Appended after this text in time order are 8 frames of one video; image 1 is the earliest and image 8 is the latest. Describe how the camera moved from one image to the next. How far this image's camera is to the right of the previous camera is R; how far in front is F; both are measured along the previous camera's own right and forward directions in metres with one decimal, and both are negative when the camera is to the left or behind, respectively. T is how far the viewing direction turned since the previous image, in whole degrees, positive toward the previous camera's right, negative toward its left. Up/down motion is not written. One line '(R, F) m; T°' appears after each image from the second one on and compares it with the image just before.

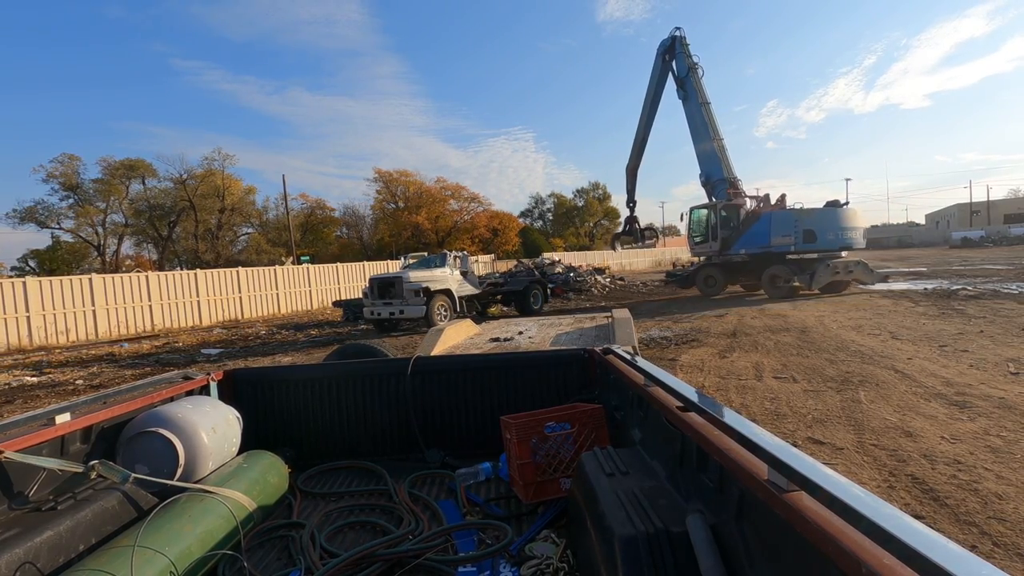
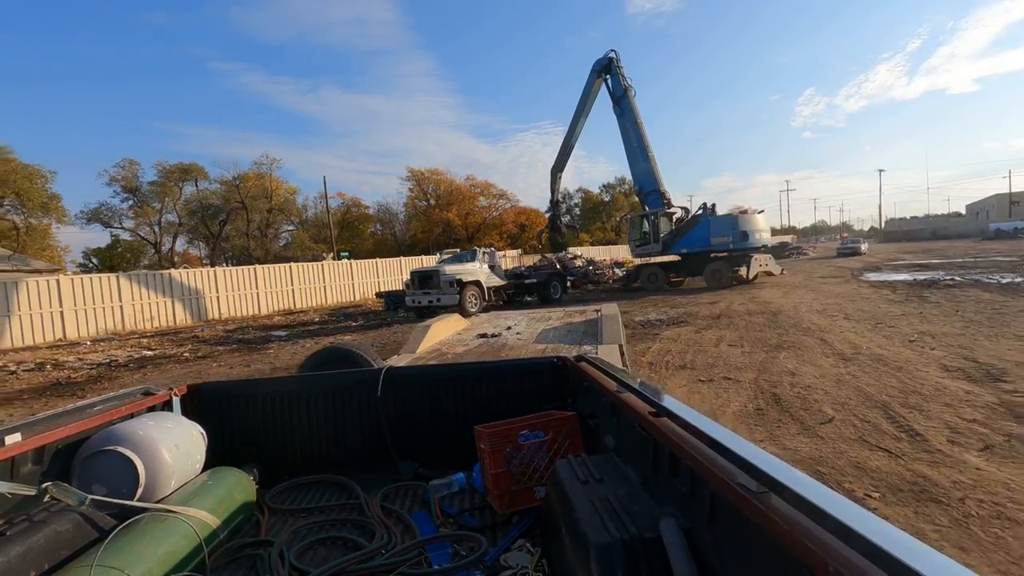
(+0.1, -0.9) m; -3°
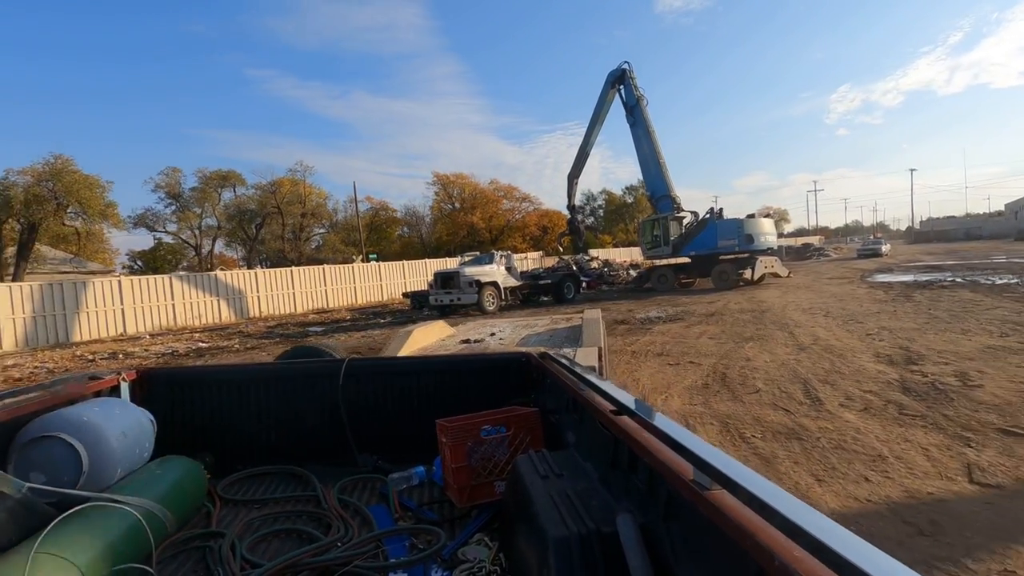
(+0.1, -0.6) m; -3°
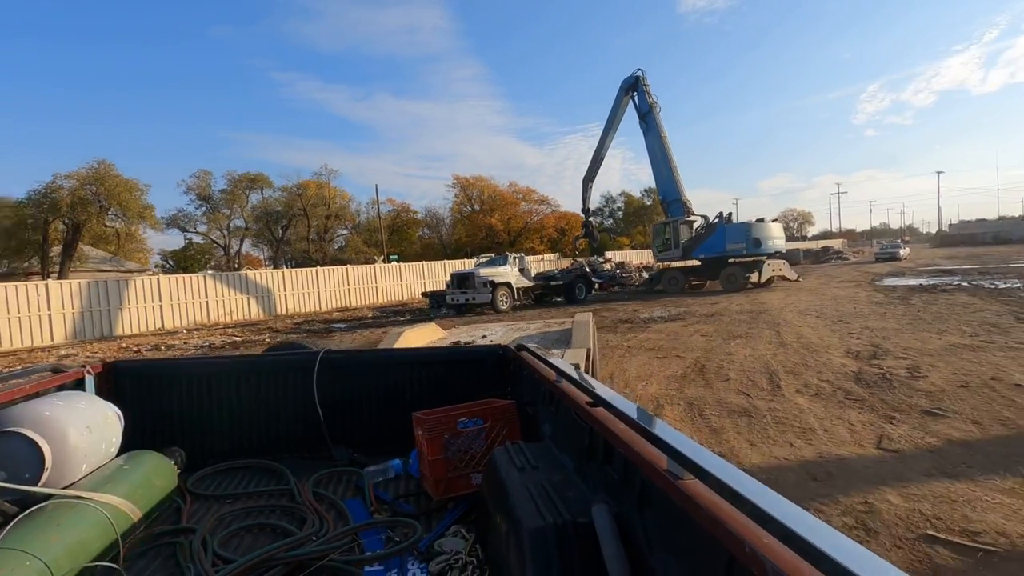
(+0.1, -0.4) m; -2°
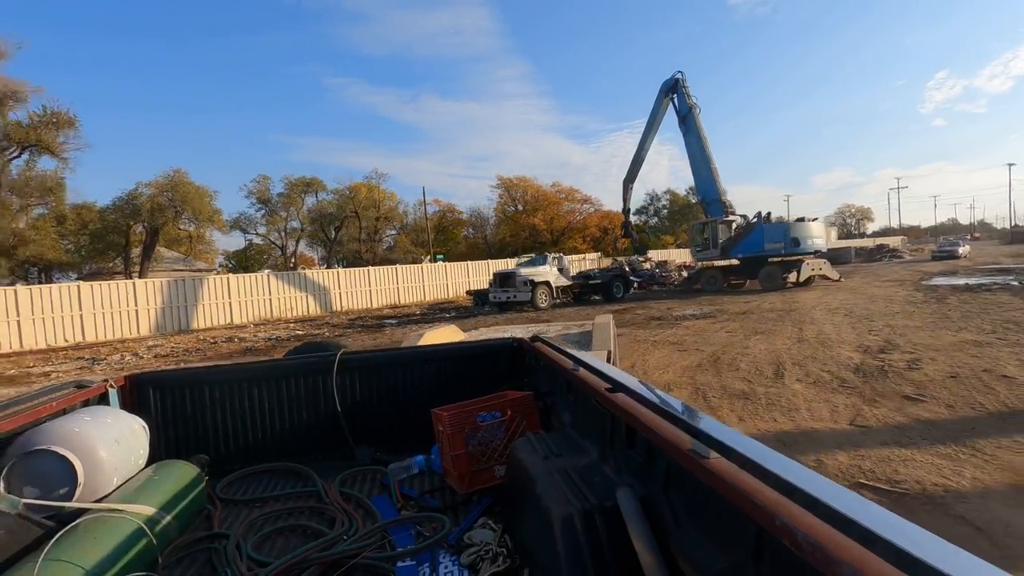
(+0.1, -0.4) m; -4°
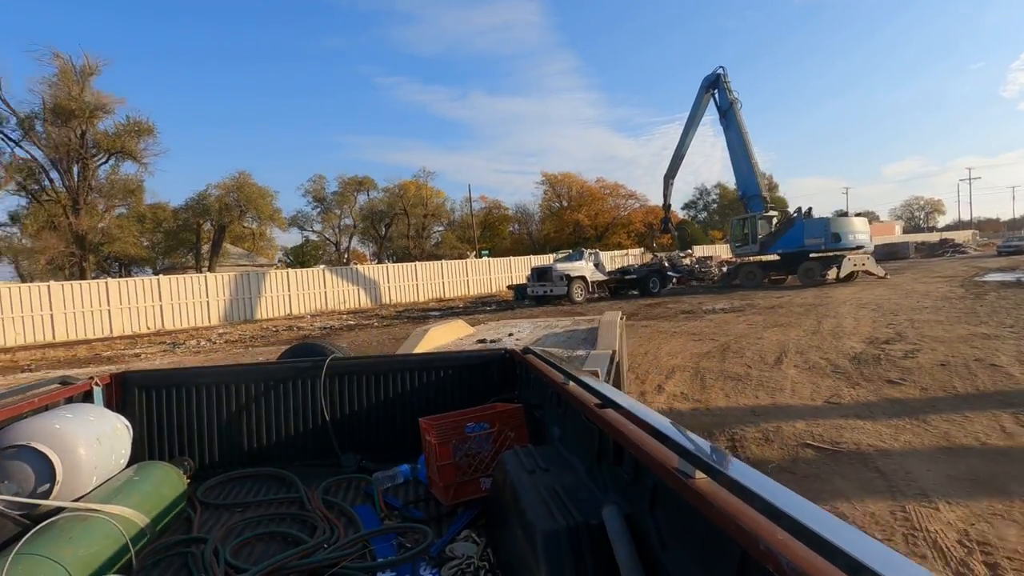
(+0.2, -0.4) m; -5°
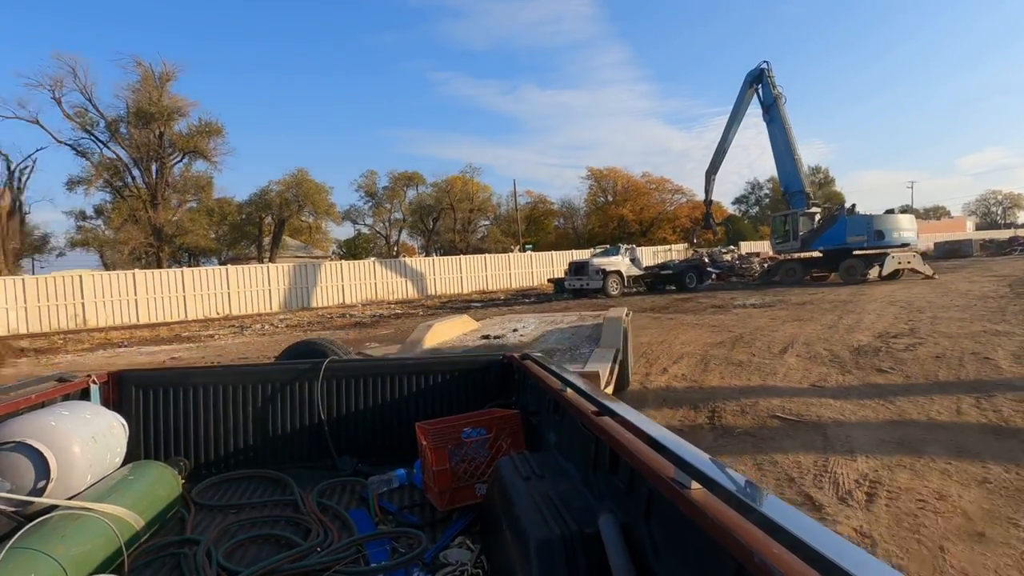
(+0.1, -0.4) m; -5°
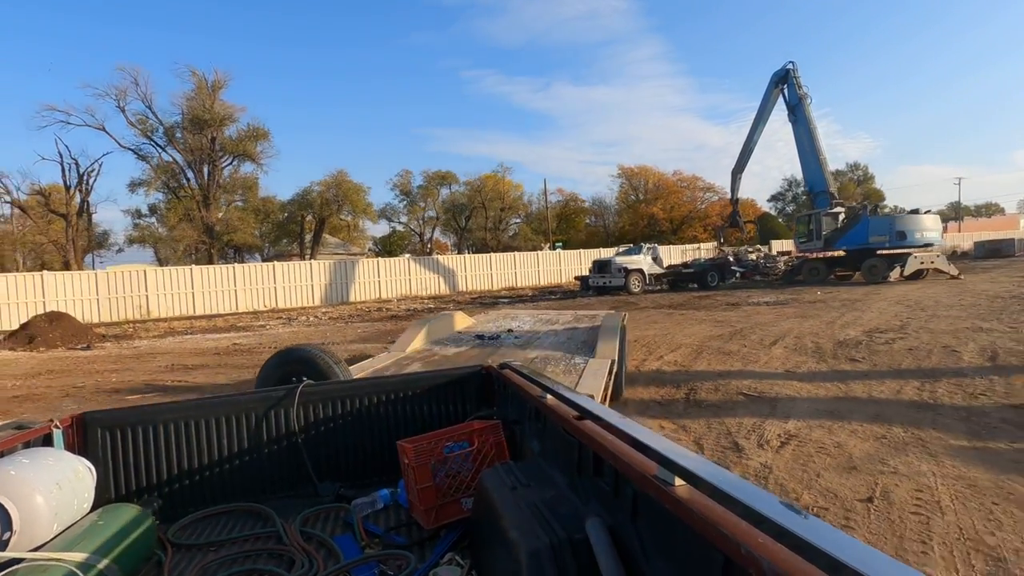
(+0.1, -0.5) m; -3°
